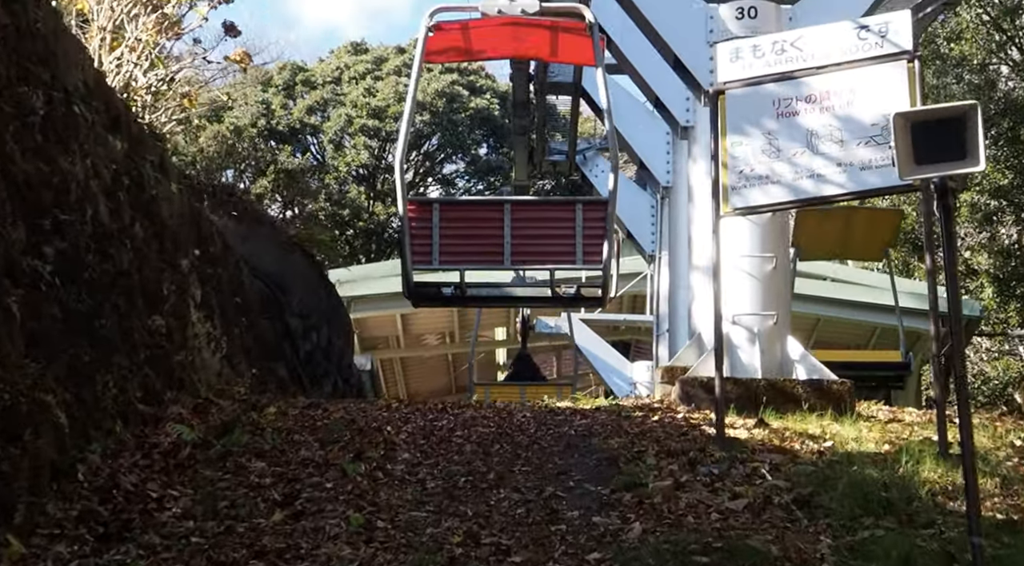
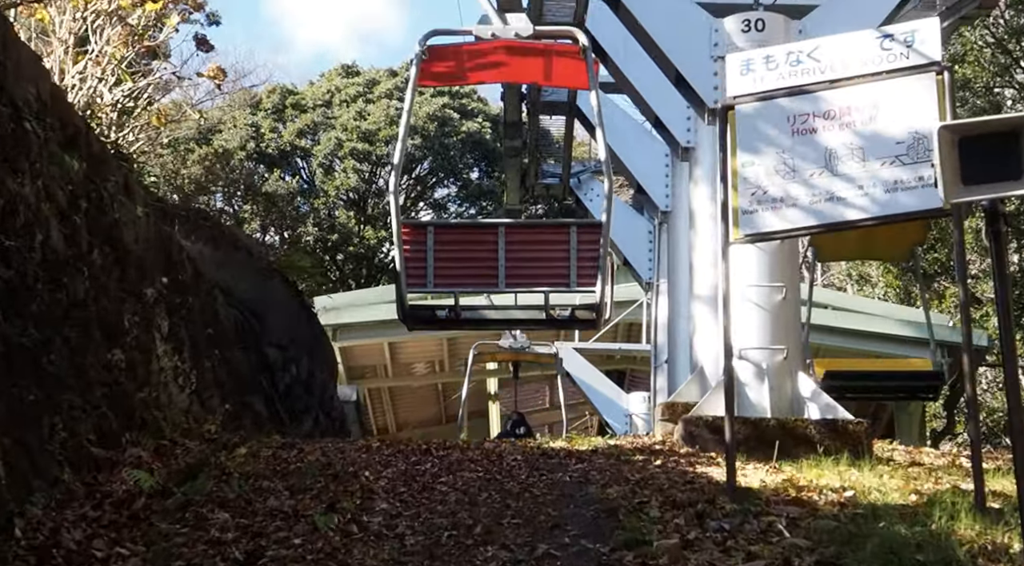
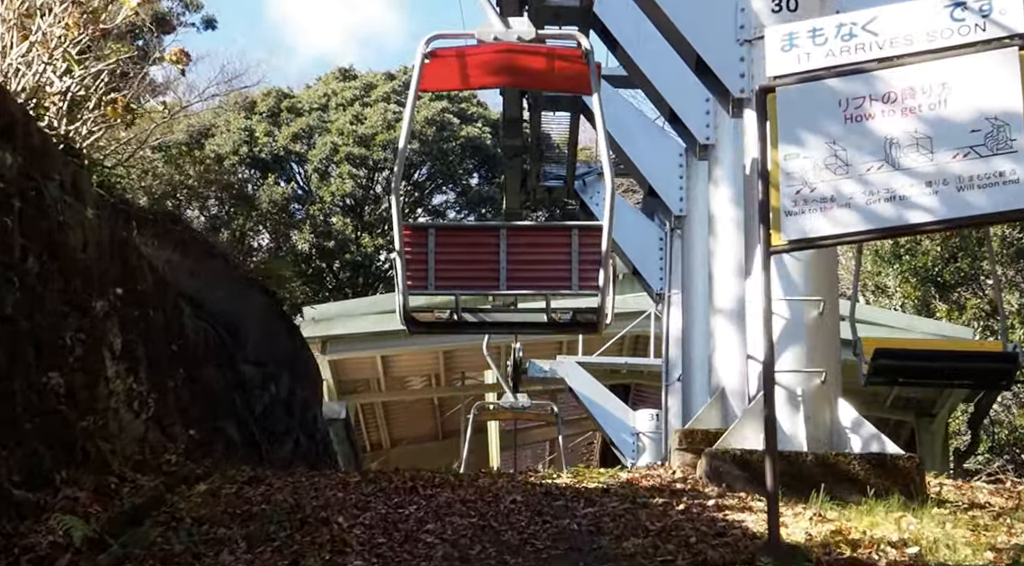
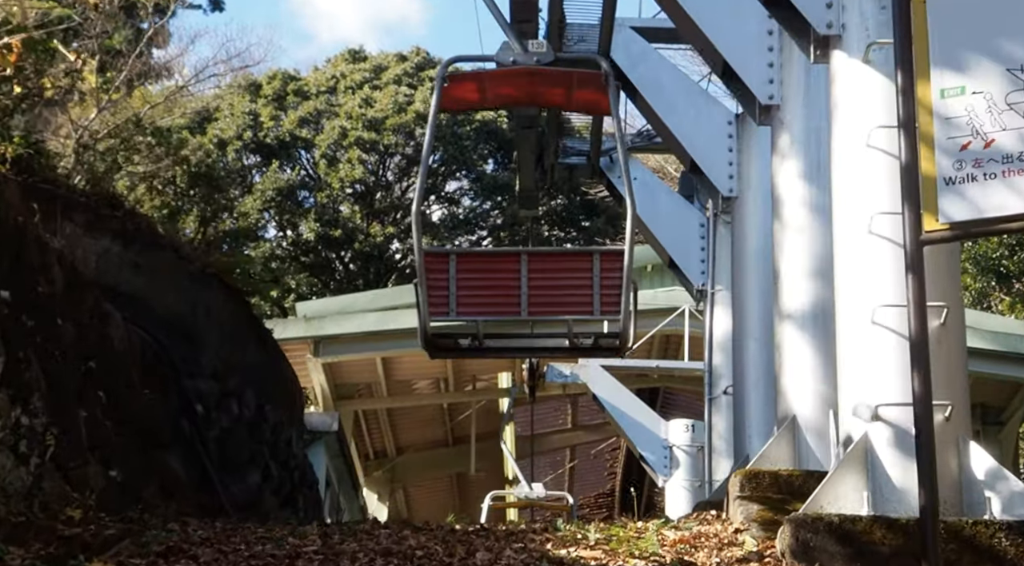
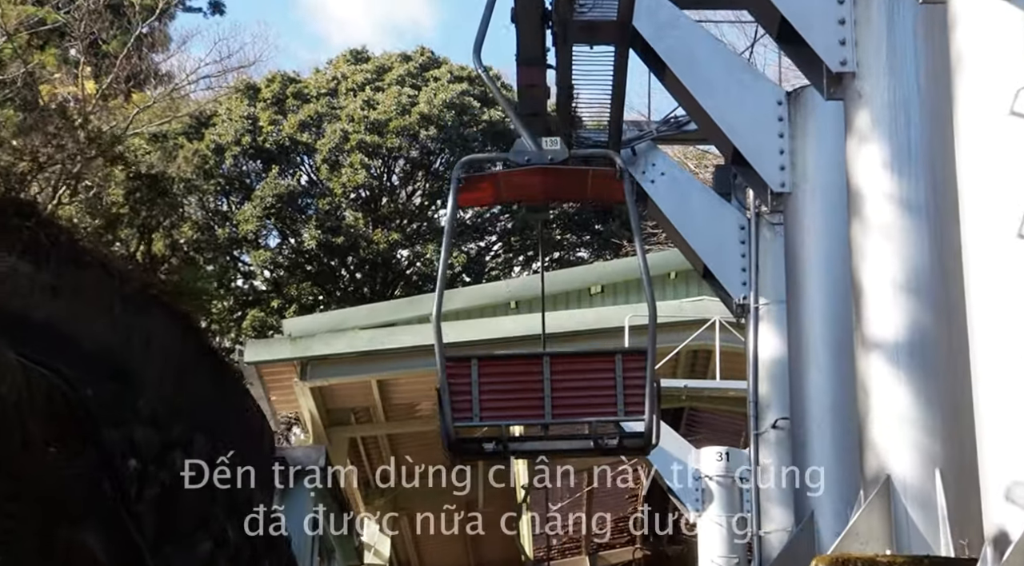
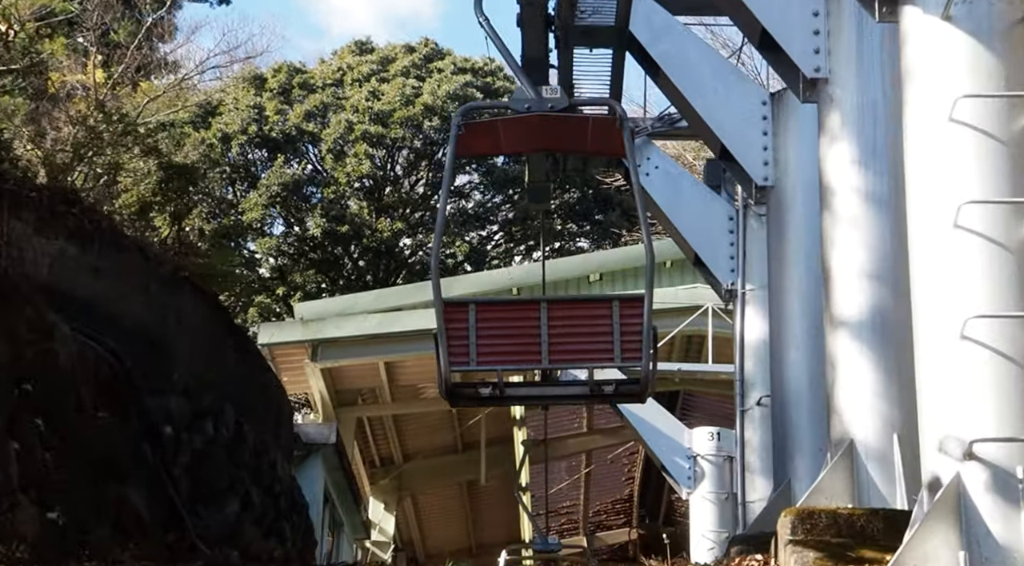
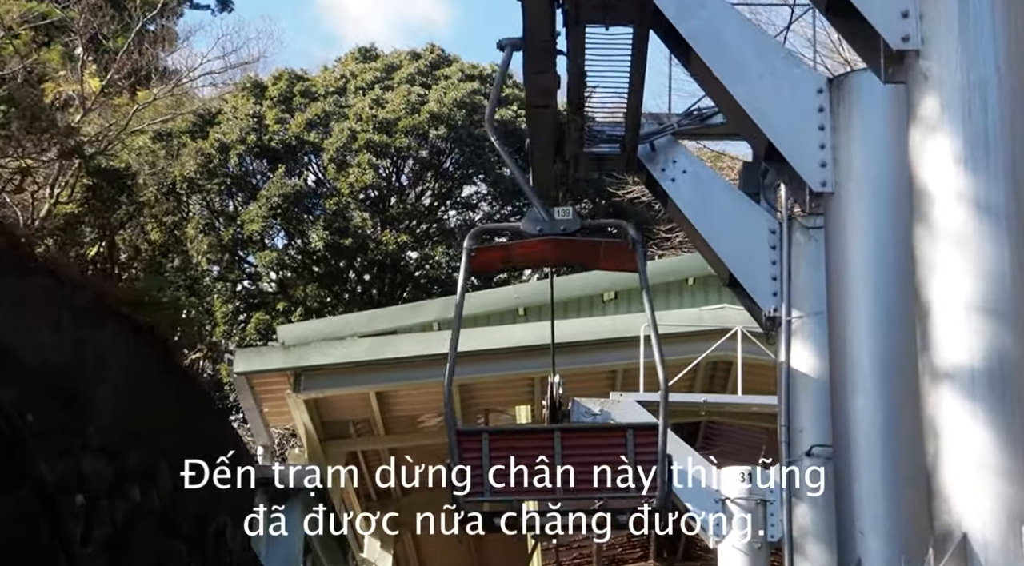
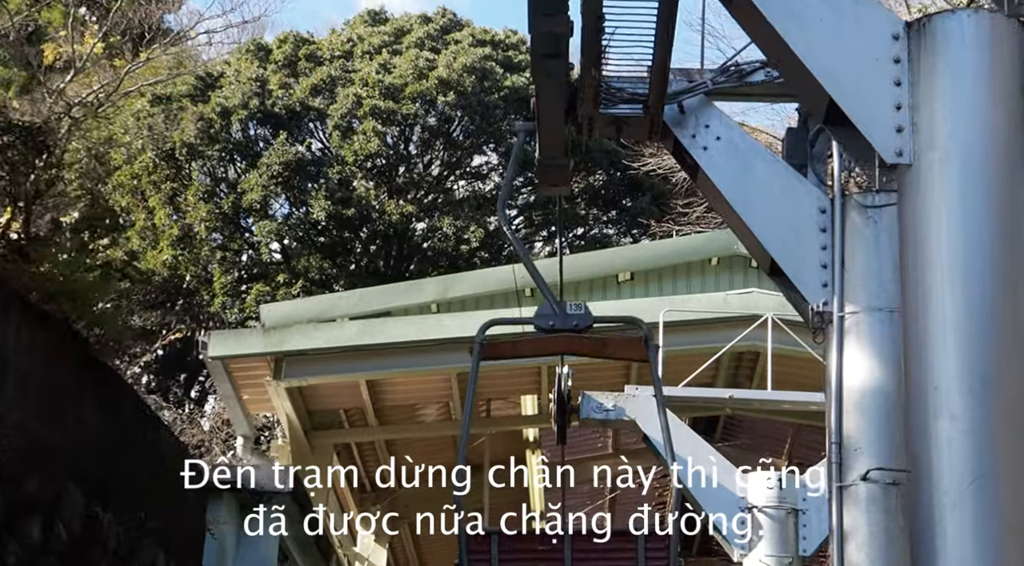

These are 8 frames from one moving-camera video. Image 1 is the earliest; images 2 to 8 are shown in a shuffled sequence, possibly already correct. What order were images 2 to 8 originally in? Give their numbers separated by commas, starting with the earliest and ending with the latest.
2, 3, 4, 6, 5, 7, 8
